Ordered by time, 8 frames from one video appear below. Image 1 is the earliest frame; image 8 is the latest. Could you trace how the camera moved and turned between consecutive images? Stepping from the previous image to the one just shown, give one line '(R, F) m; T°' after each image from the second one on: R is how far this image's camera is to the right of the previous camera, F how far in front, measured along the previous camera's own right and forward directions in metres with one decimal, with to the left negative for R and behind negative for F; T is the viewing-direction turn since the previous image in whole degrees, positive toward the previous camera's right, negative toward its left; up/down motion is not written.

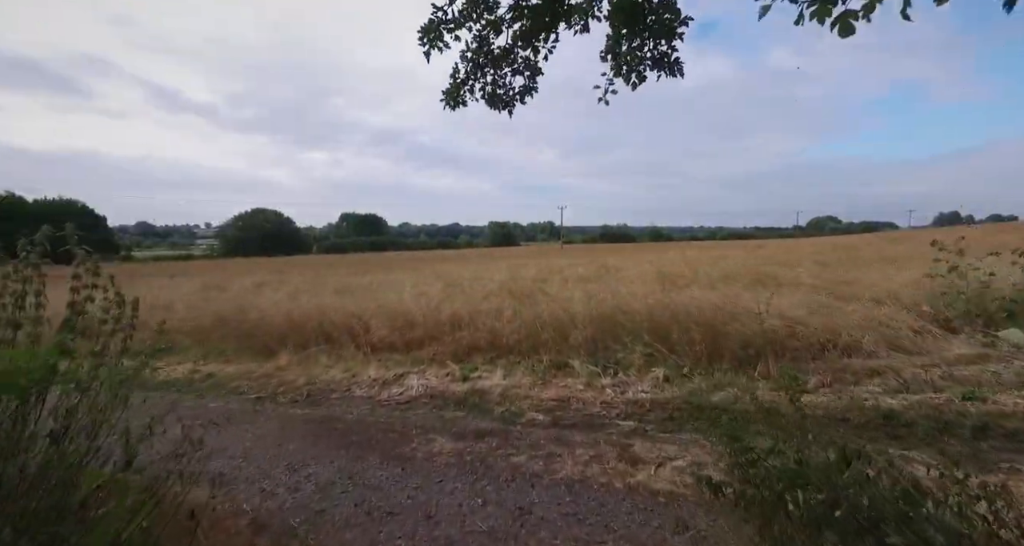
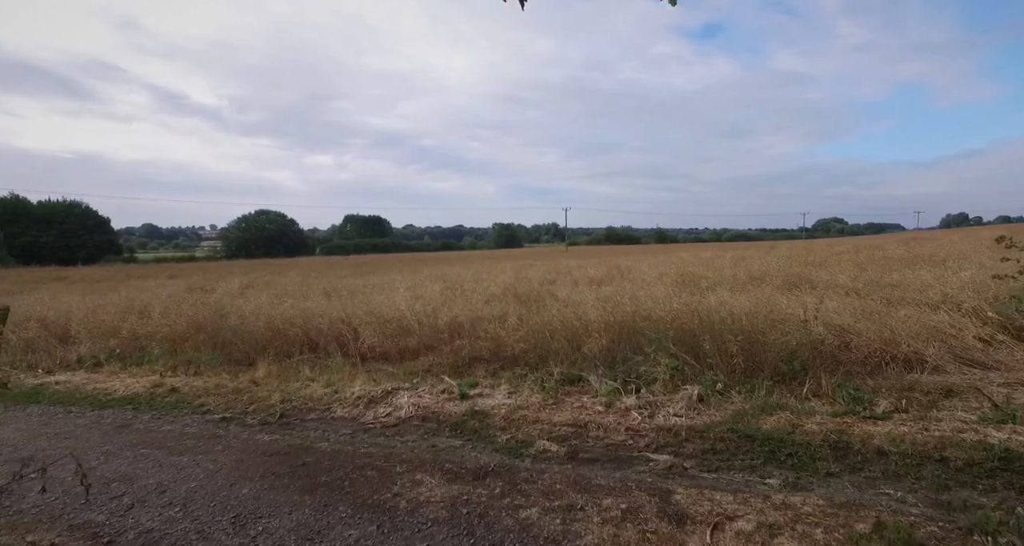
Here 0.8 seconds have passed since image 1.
(0.0, +0.8) m; 0°
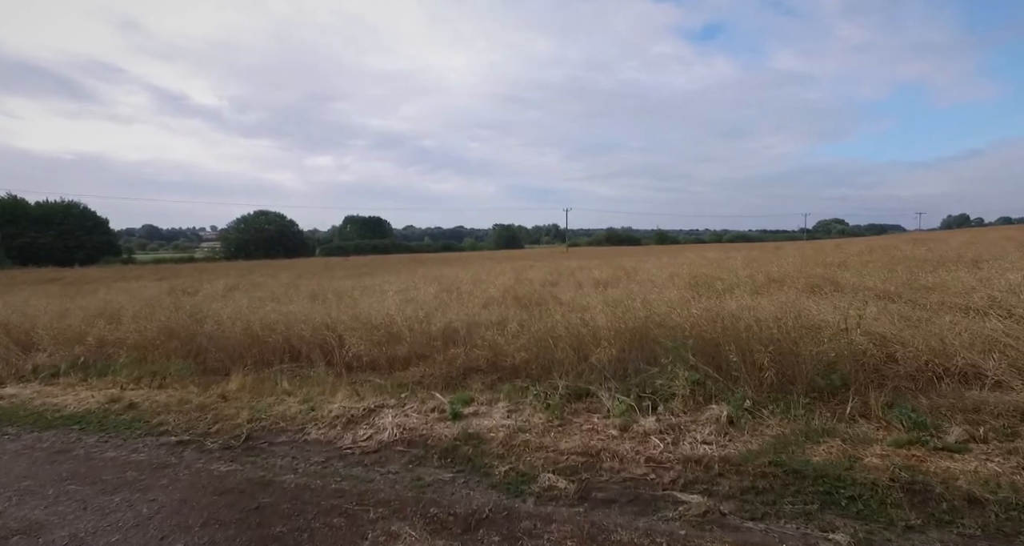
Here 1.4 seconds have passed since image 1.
(0.0, +0.6) m; 0°
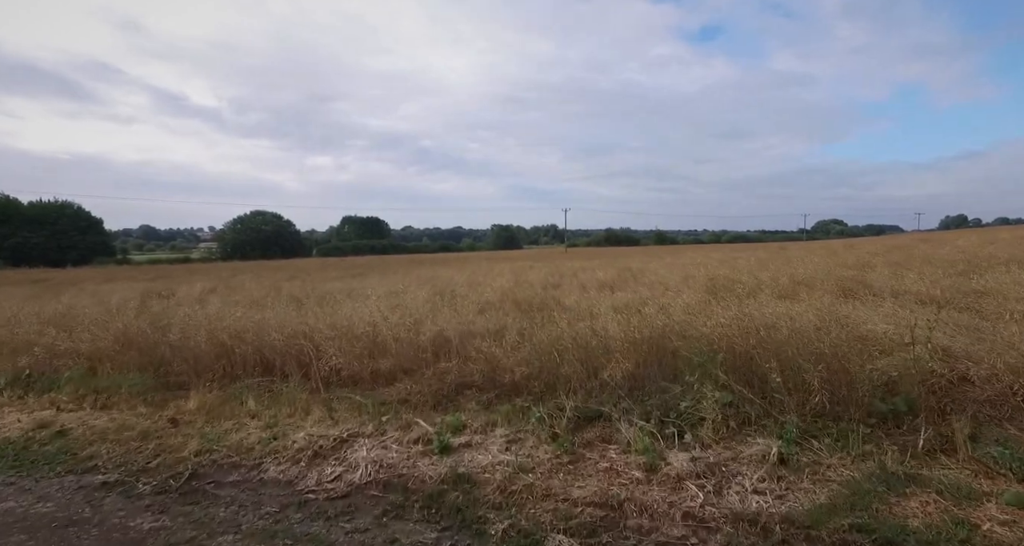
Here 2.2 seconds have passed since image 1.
(0.0, +0.7) m; 0°
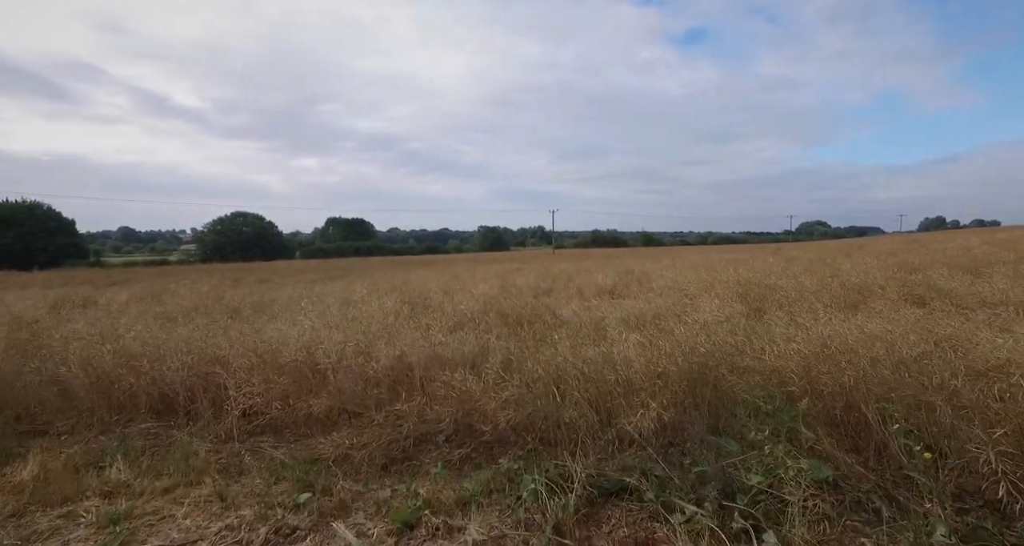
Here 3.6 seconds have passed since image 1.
(0.0, +1.5) m; +2°
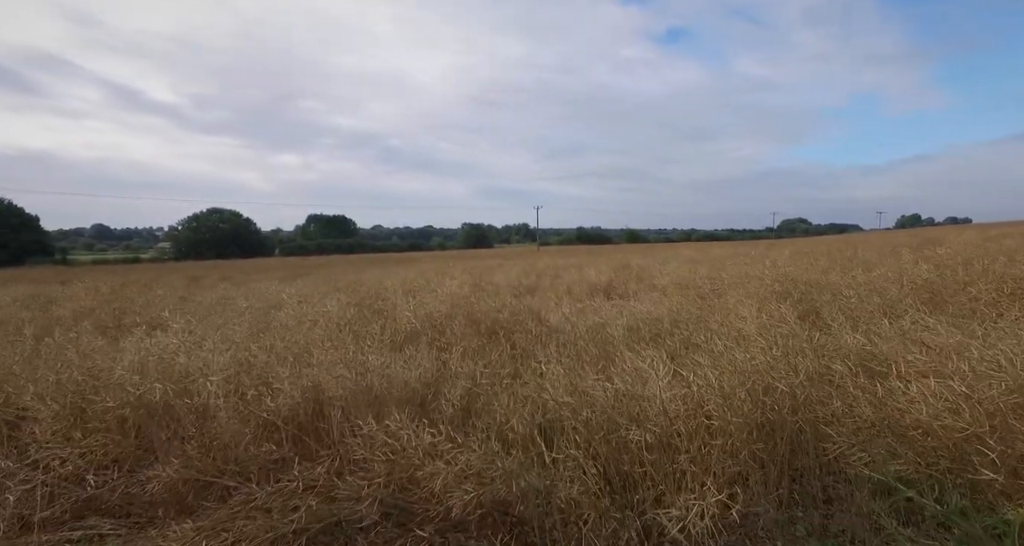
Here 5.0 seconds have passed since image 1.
(+0.1, +1.4) m; +2°
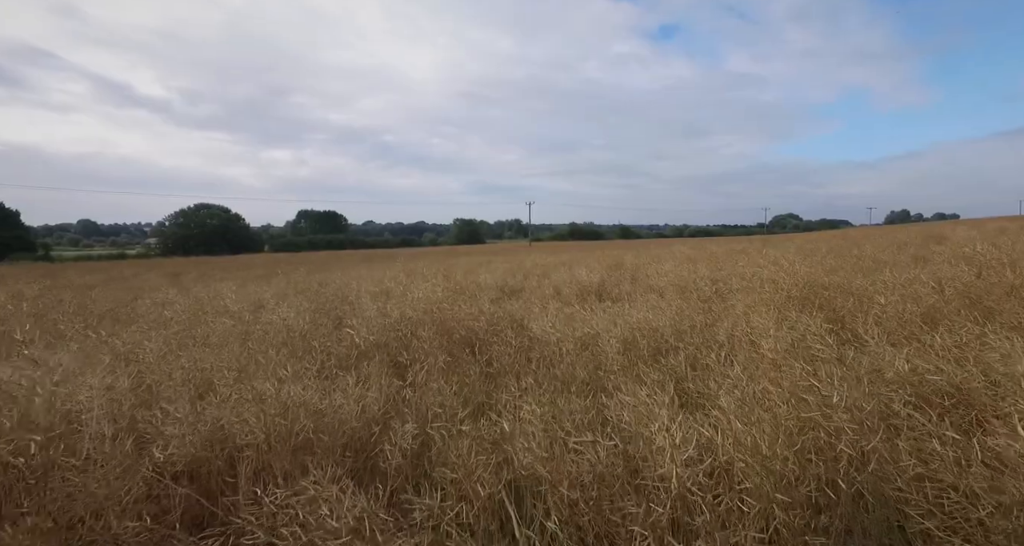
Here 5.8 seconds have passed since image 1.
(+0.1, +0.7) m; +1°
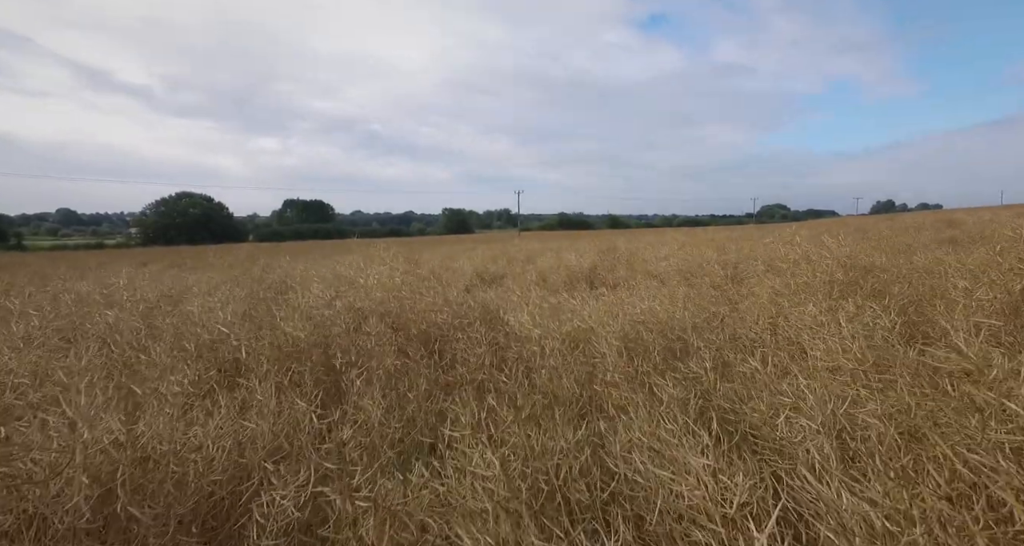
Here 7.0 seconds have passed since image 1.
(+0.1, +0.9) m; +1°
